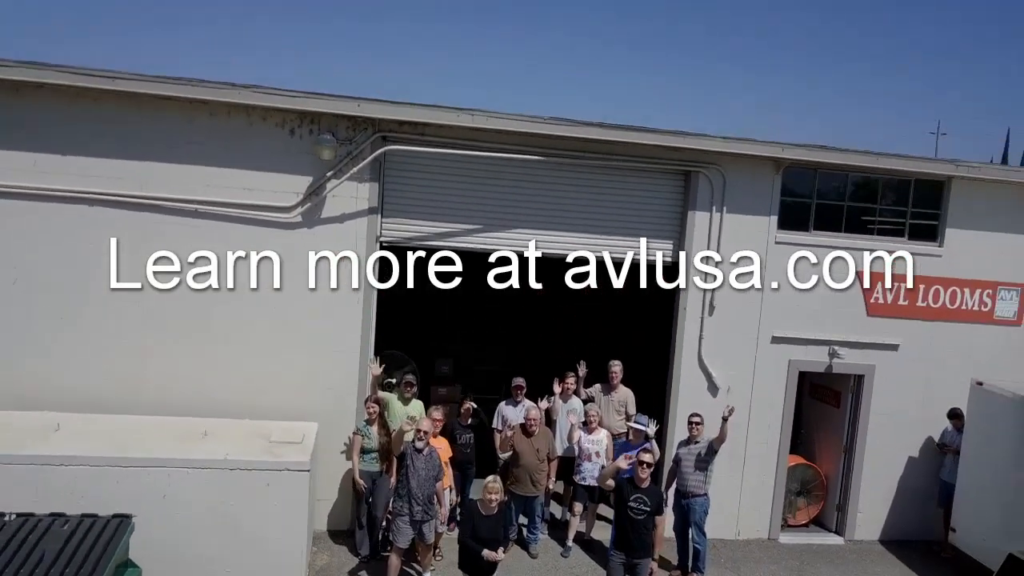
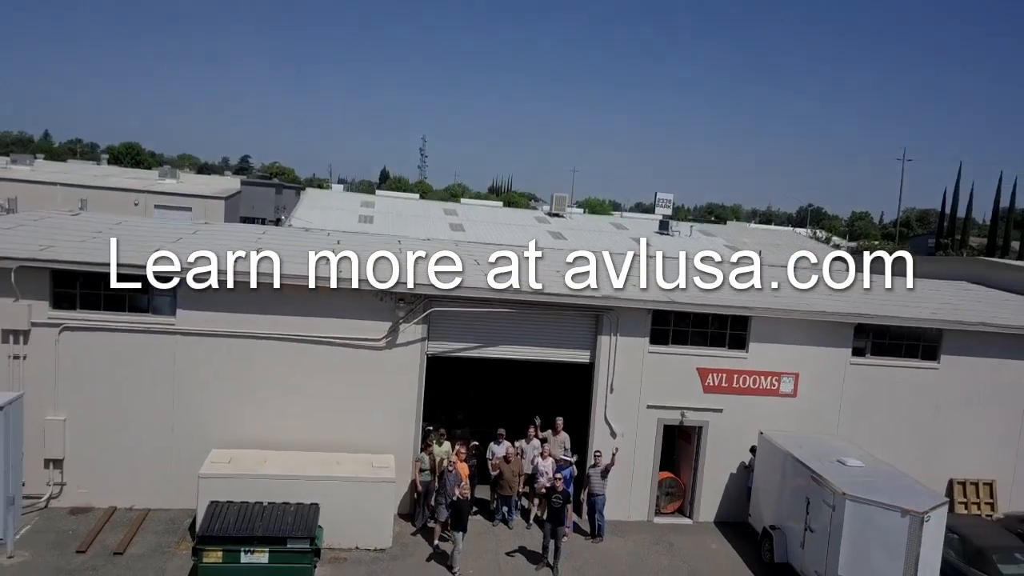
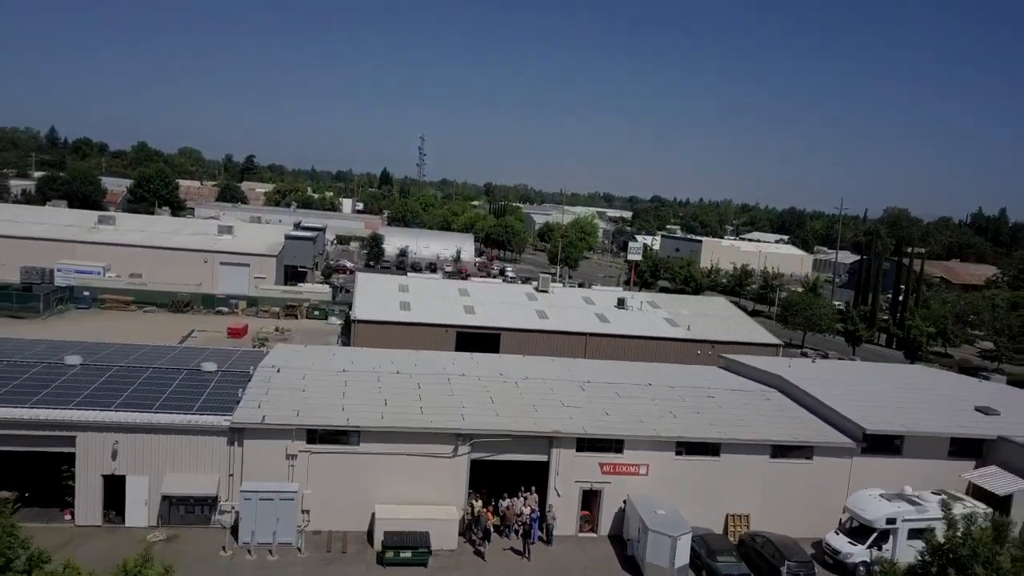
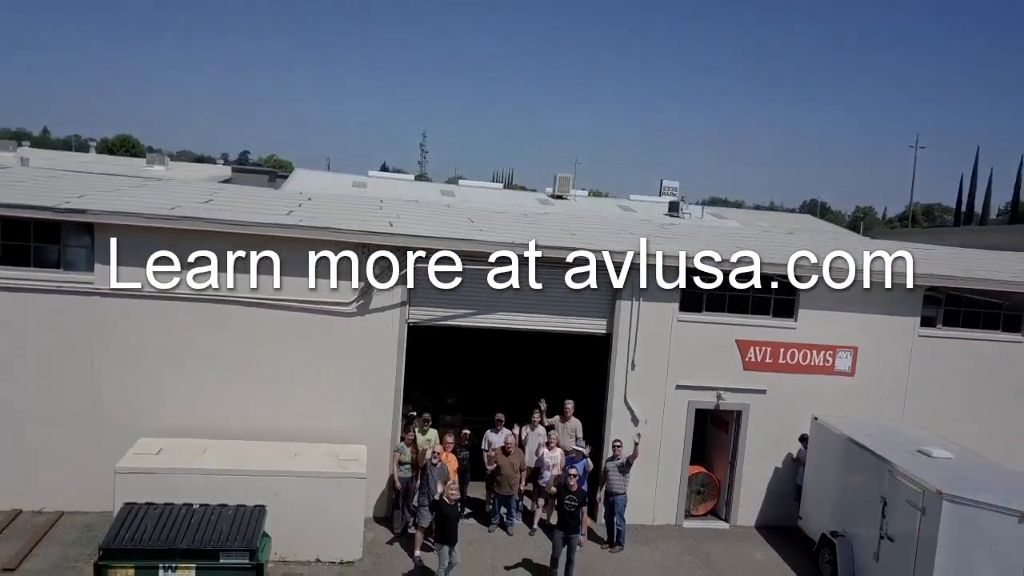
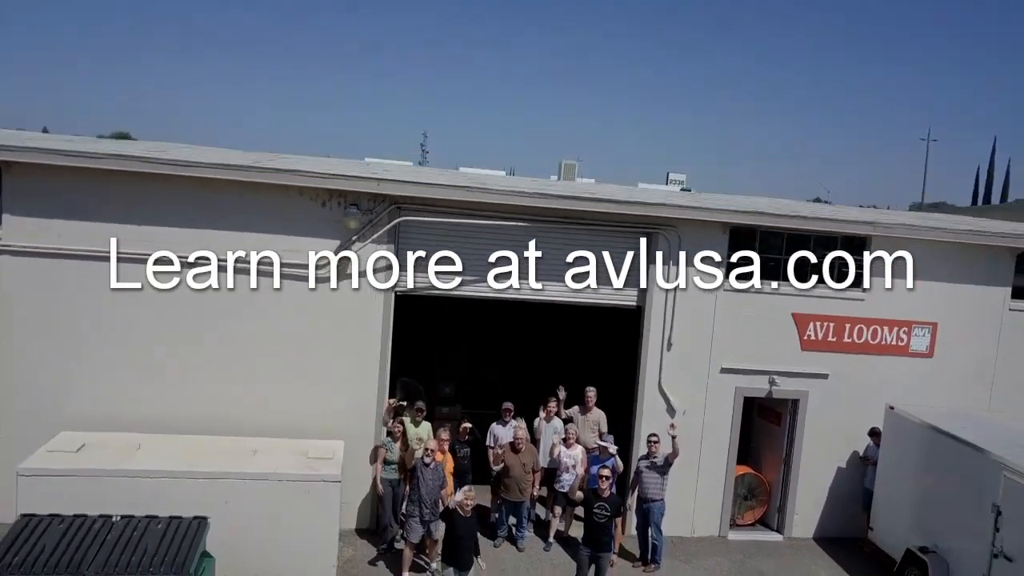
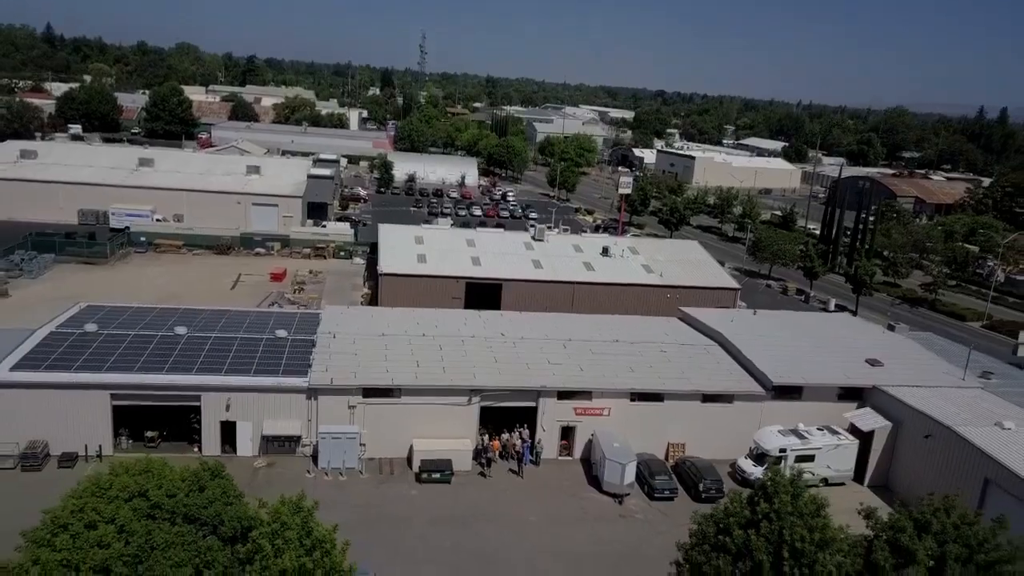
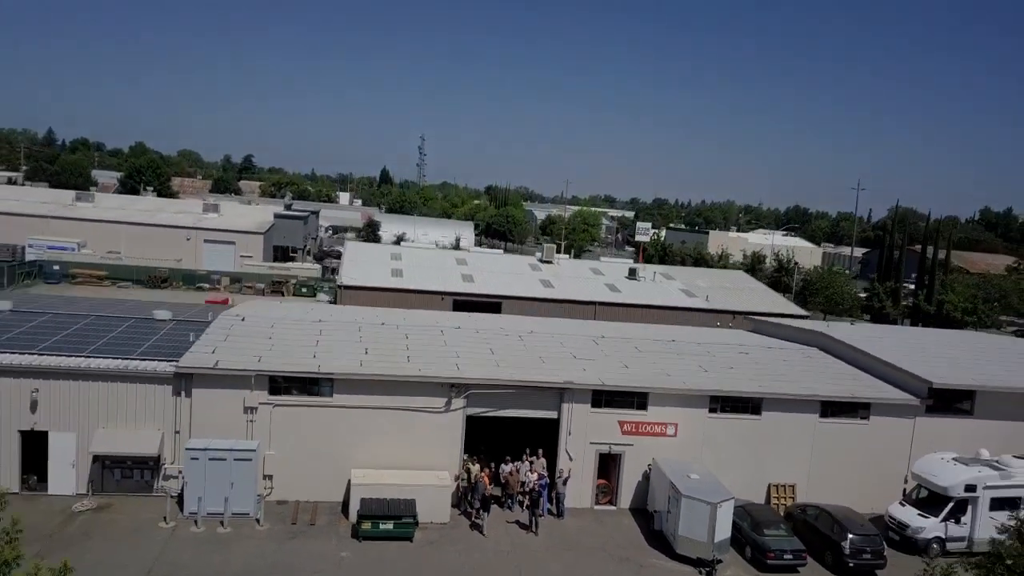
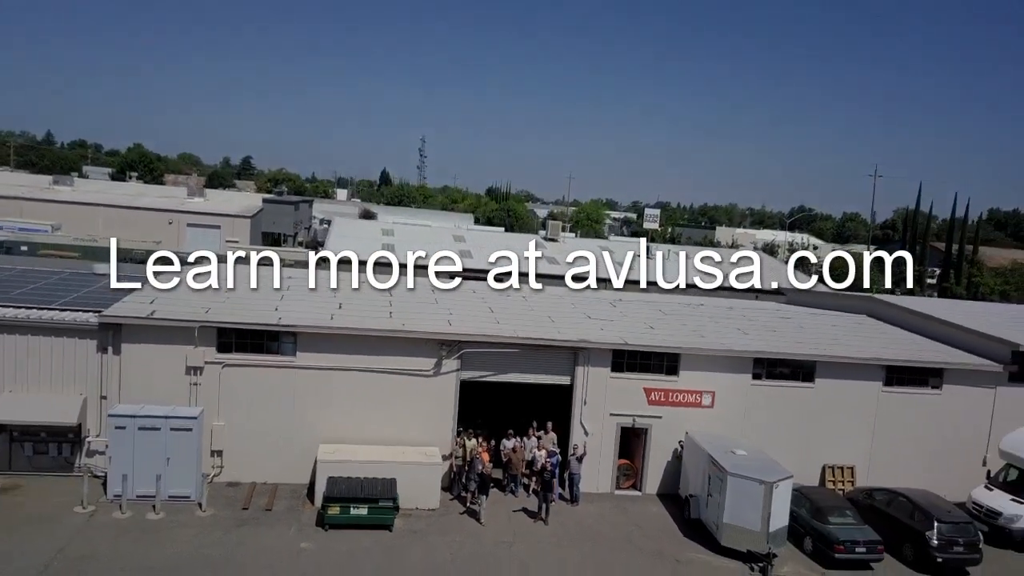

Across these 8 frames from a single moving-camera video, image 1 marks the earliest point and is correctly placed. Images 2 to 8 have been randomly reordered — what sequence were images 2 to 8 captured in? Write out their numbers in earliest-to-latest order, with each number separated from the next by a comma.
5, 4, 2, 8, 7, 3, 6
